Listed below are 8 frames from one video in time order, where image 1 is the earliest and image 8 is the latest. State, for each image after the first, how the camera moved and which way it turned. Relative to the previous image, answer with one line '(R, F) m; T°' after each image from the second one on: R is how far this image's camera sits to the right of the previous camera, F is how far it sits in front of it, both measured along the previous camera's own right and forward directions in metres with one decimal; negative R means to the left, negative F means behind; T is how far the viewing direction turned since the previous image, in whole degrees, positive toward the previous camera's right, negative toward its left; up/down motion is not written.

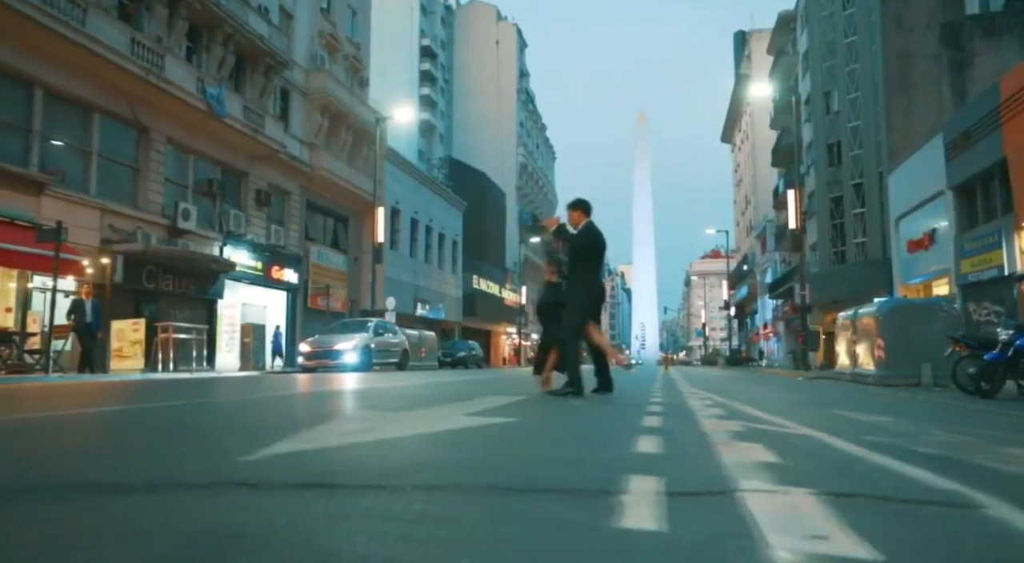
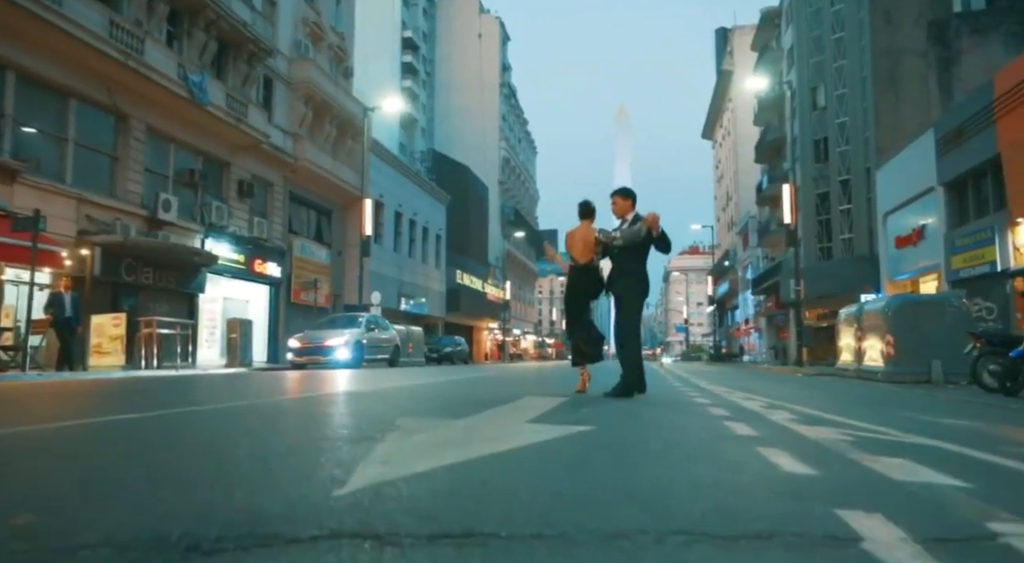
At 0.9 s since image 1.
(-0.5, +0.5) m; +2°
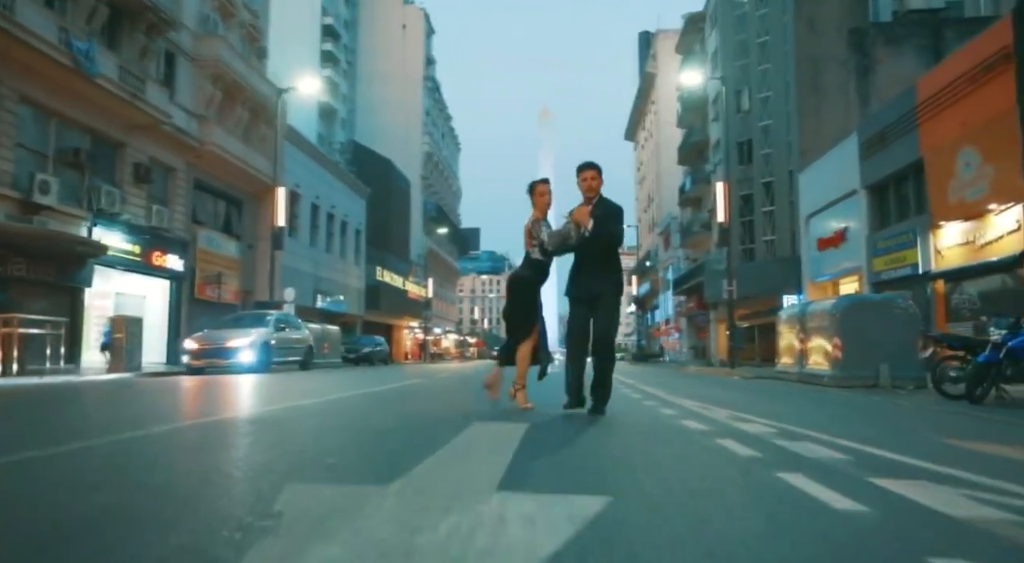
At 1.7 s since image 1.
(-0.2, +1.3) m; +7°
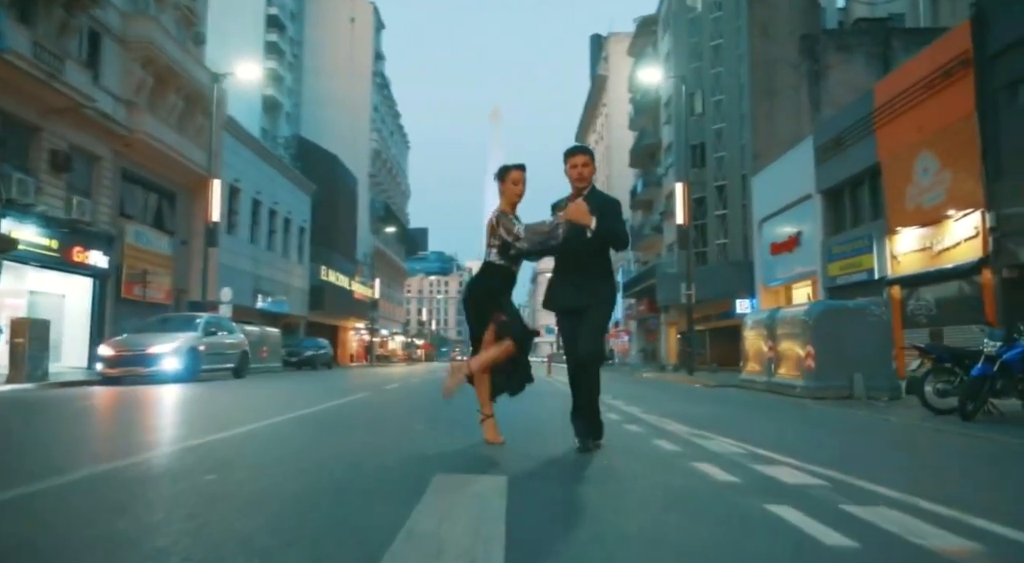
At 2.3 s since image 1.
(-0.1, +1.1) m; +4°
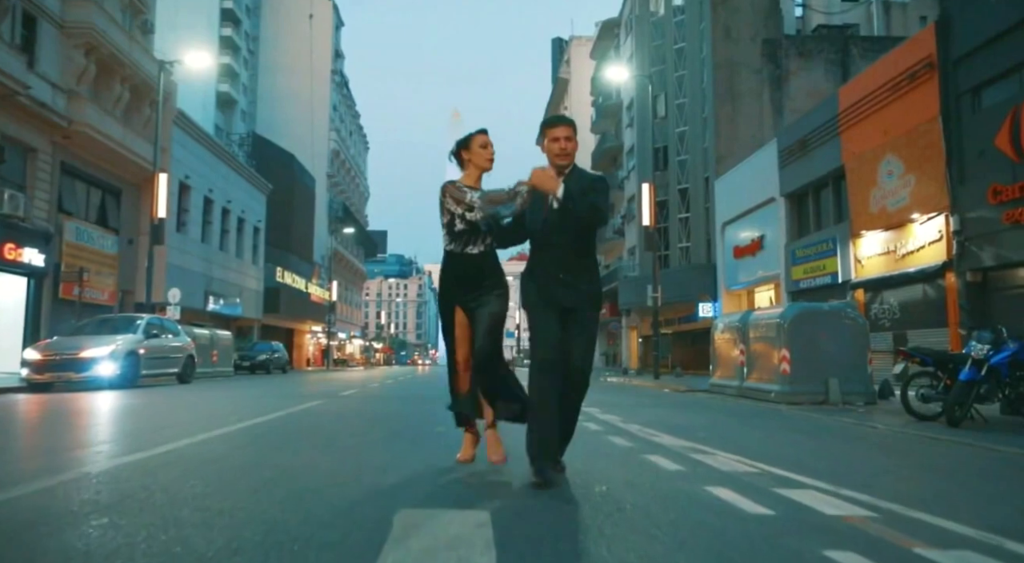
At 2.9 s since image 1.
(-0.1, +0.6) m; +3°
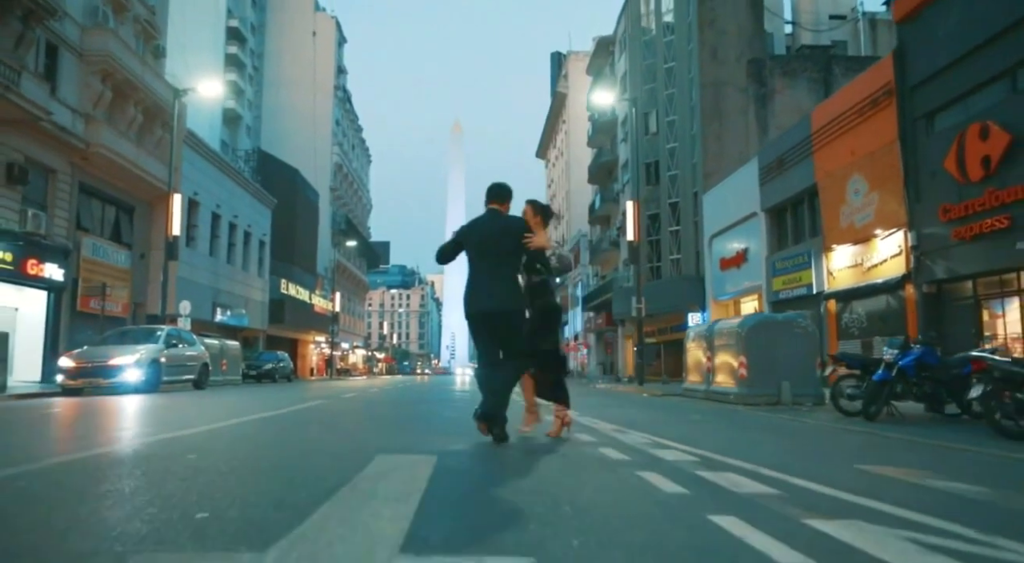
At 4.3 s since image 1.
(+0.4, -1.4) m; 0°
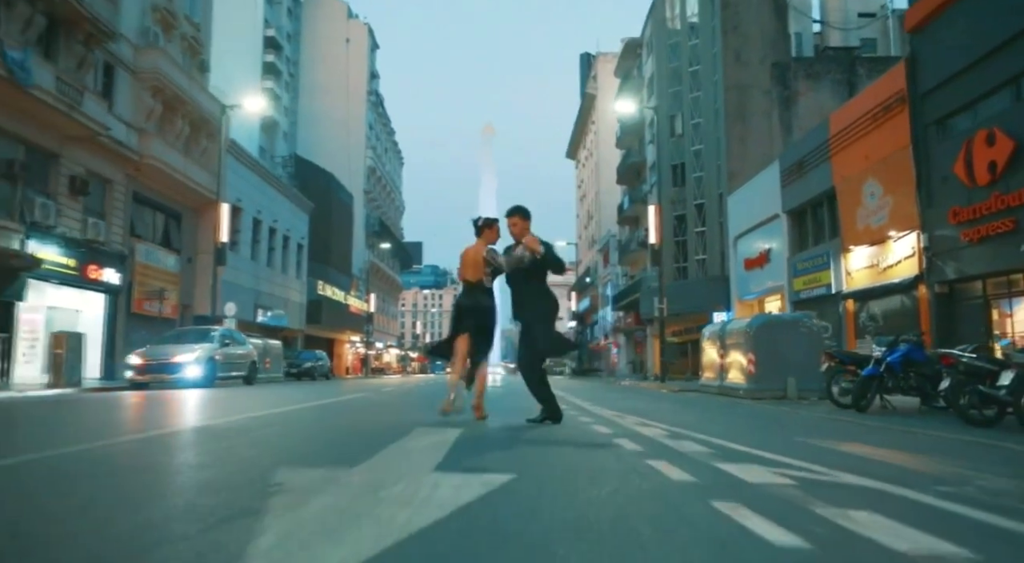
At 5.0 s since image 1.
(+0.2, -1.1) m; -3°
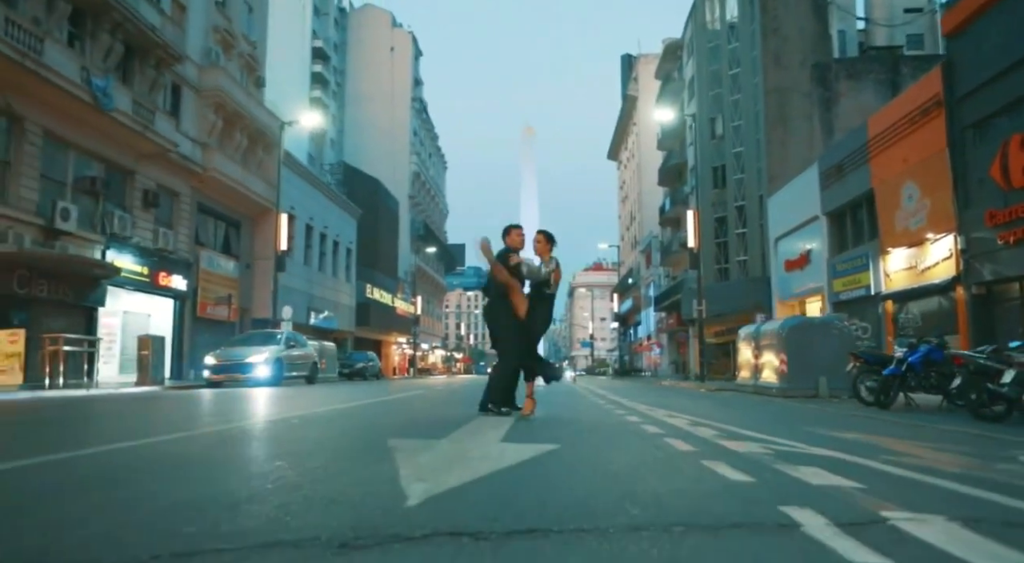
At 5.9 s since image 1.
(0.0, -1.0) m; -4°
